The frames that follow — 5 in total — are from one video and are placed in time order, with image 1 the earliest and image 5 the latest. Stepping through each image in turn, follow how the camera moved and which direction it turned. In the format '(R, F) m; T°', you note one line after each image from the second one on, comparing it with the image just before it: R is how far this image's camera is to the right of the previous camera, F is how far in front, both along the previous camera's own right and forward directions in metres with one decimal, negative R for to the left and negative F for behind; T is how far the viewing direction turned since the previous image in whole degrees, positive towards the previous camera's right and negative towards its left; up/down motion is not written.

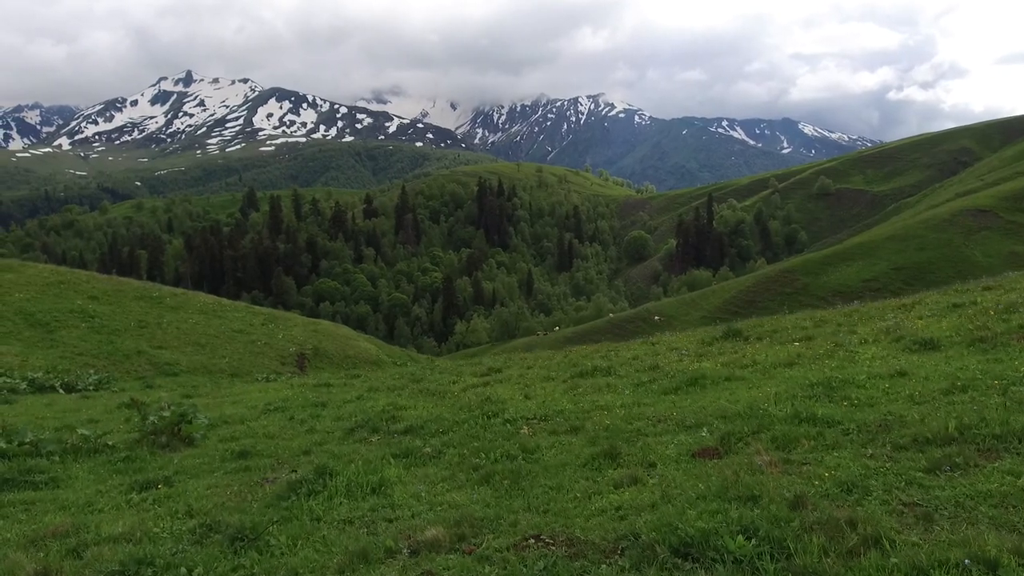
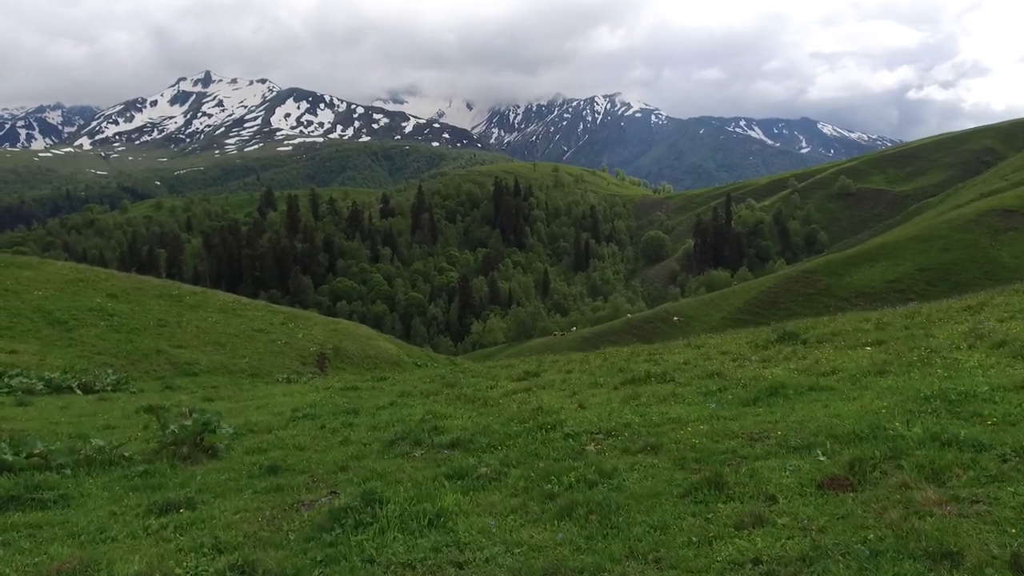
(-0.9, +1.7) m; -1°
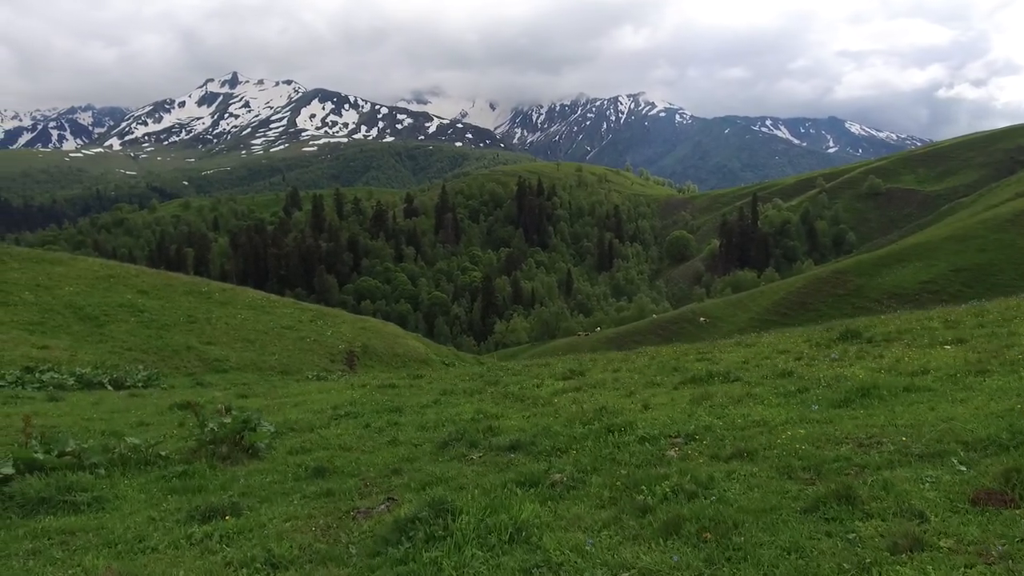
(-0.8, +1.2) m; -2°
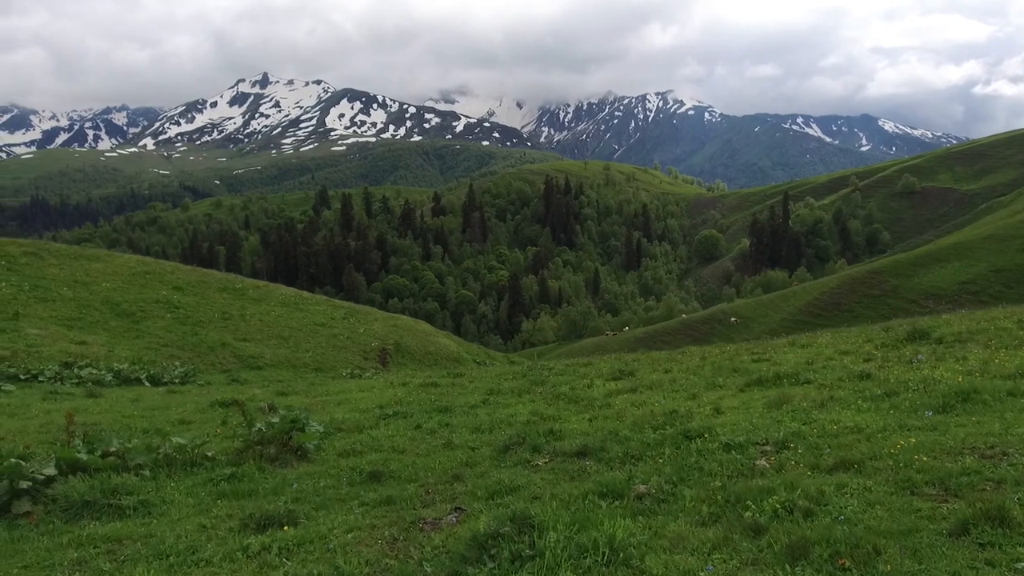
(-0.7, +0.9) m; -2°
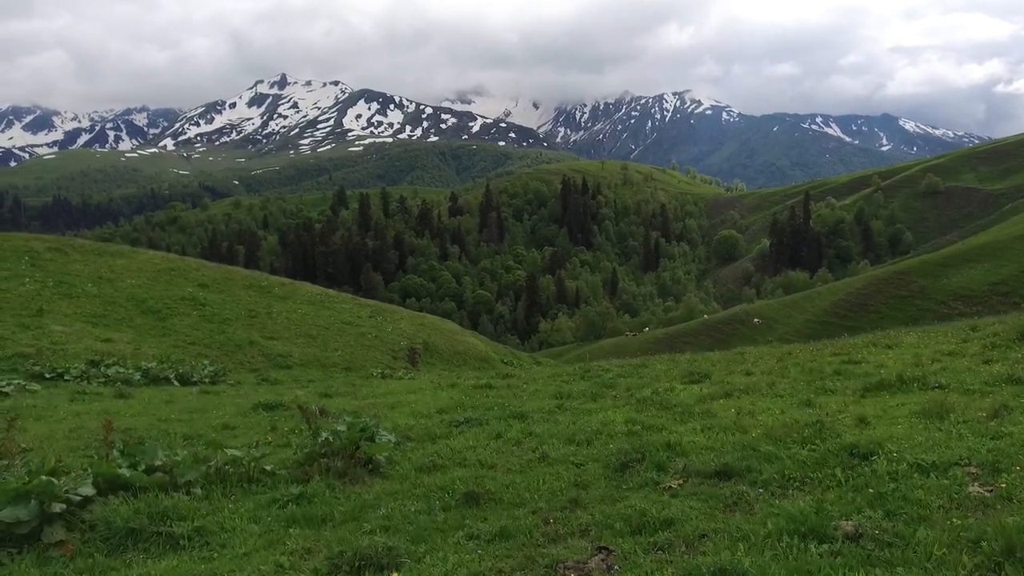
(-1.5, +2.1) m; -1°
